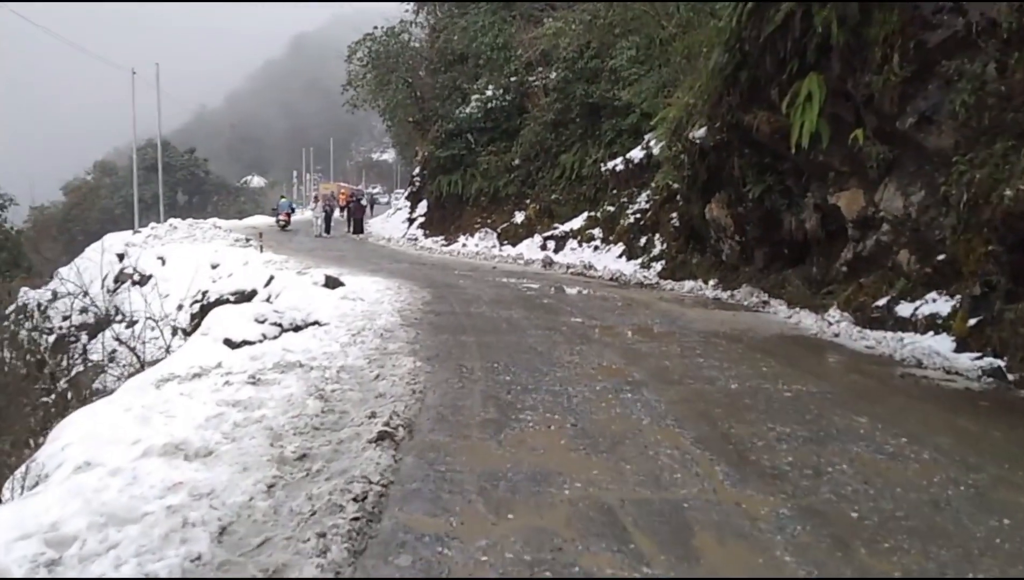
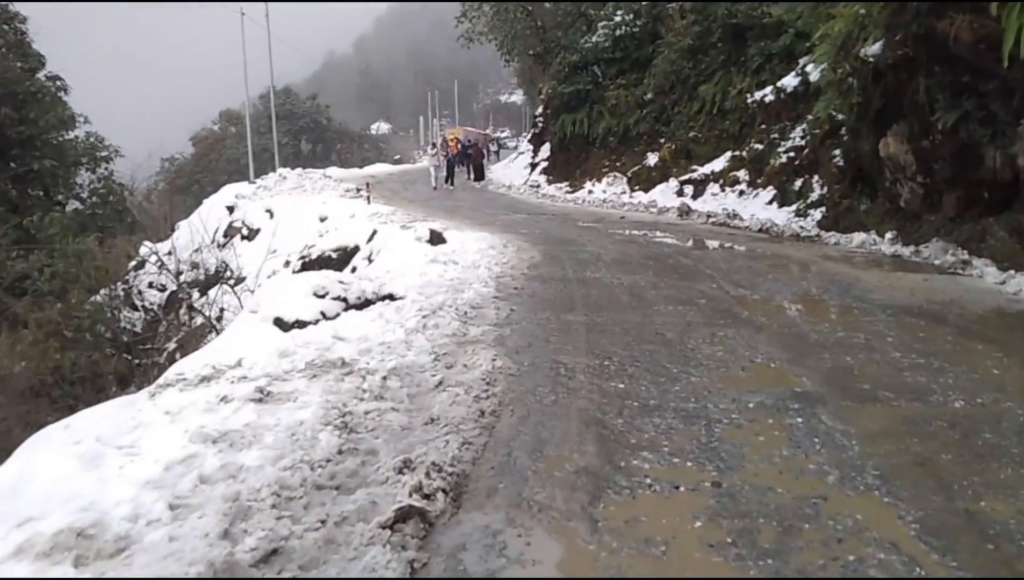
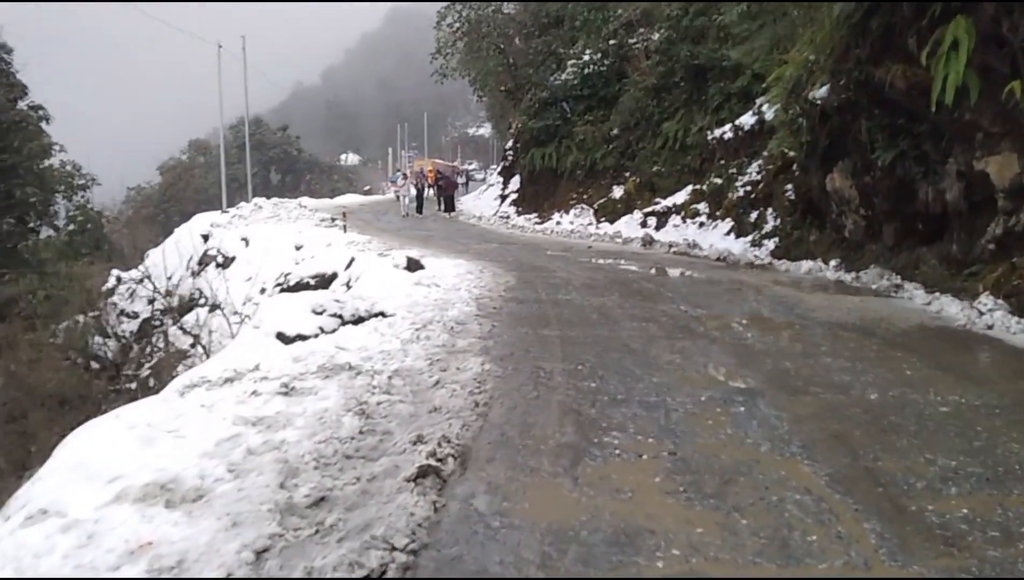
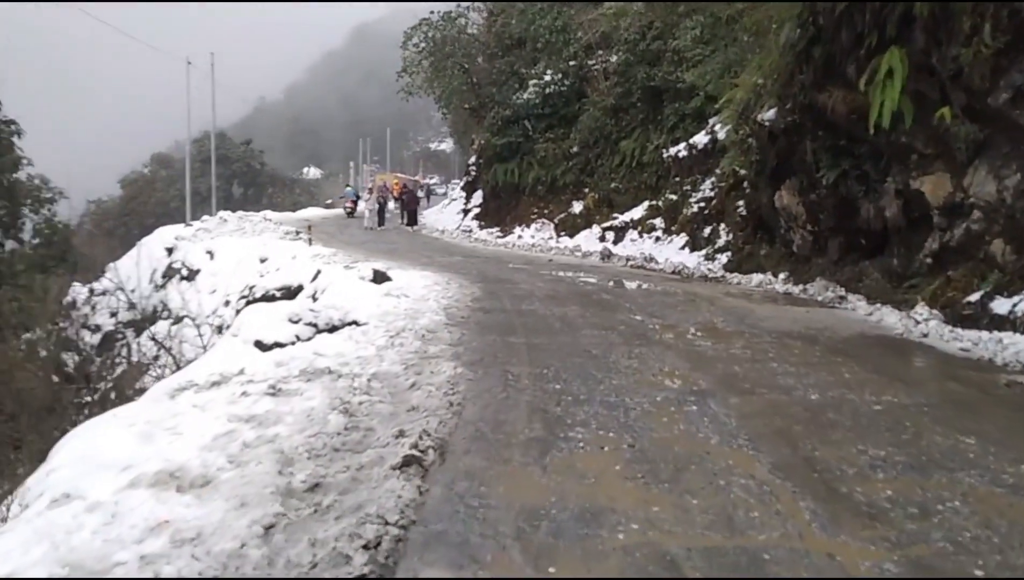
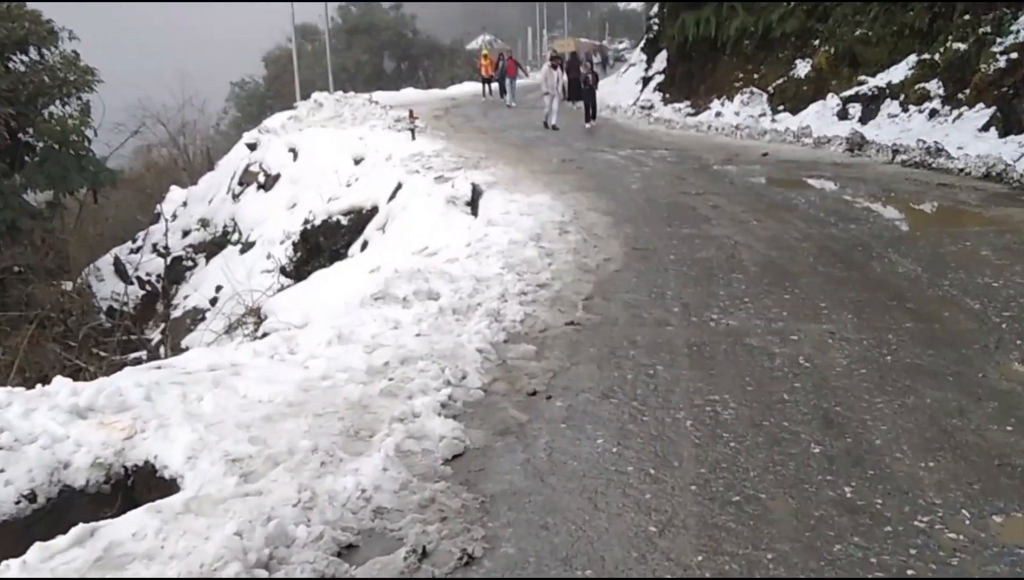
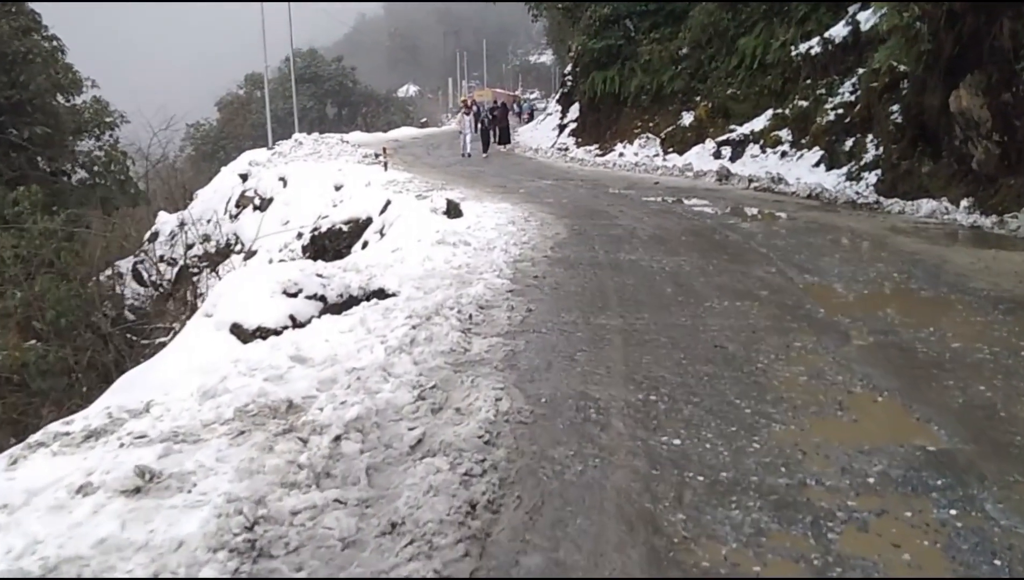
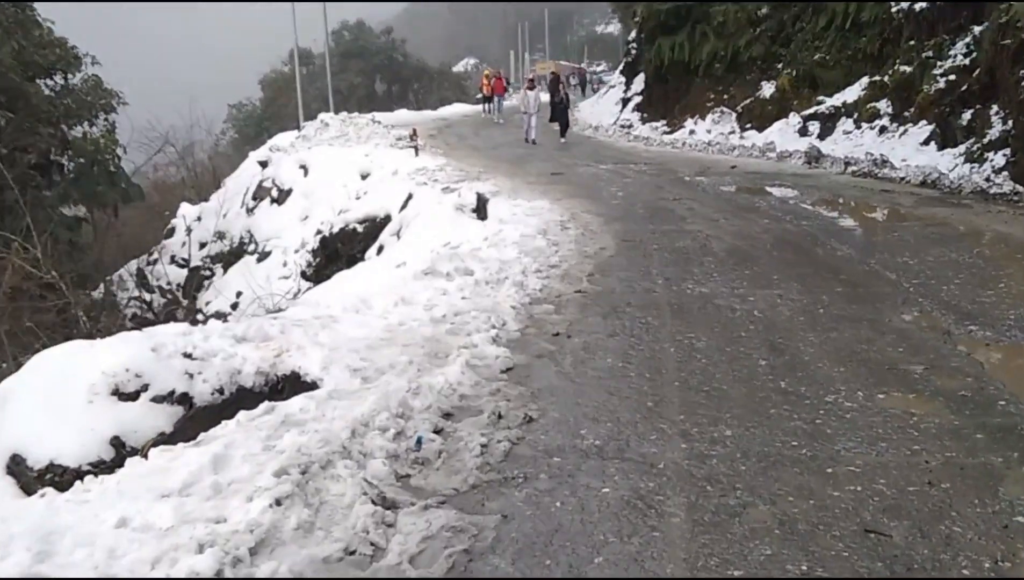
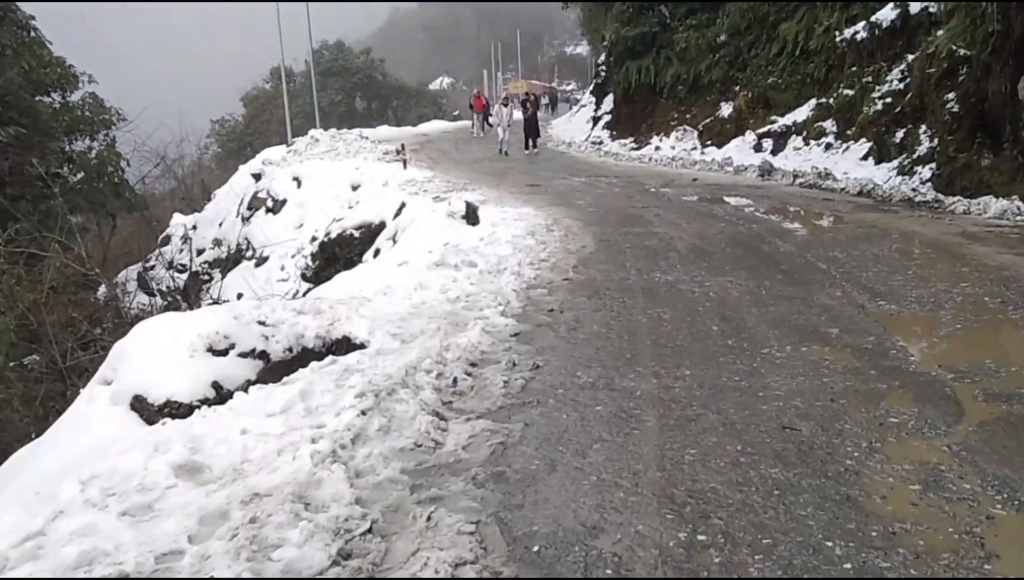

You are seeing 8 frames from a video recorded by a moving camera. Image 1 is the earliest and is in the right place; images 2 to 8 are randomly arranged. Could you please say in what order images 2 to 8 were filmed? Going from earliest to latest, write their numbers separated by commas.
4, 3, 2, 6, 8, 7, 5
